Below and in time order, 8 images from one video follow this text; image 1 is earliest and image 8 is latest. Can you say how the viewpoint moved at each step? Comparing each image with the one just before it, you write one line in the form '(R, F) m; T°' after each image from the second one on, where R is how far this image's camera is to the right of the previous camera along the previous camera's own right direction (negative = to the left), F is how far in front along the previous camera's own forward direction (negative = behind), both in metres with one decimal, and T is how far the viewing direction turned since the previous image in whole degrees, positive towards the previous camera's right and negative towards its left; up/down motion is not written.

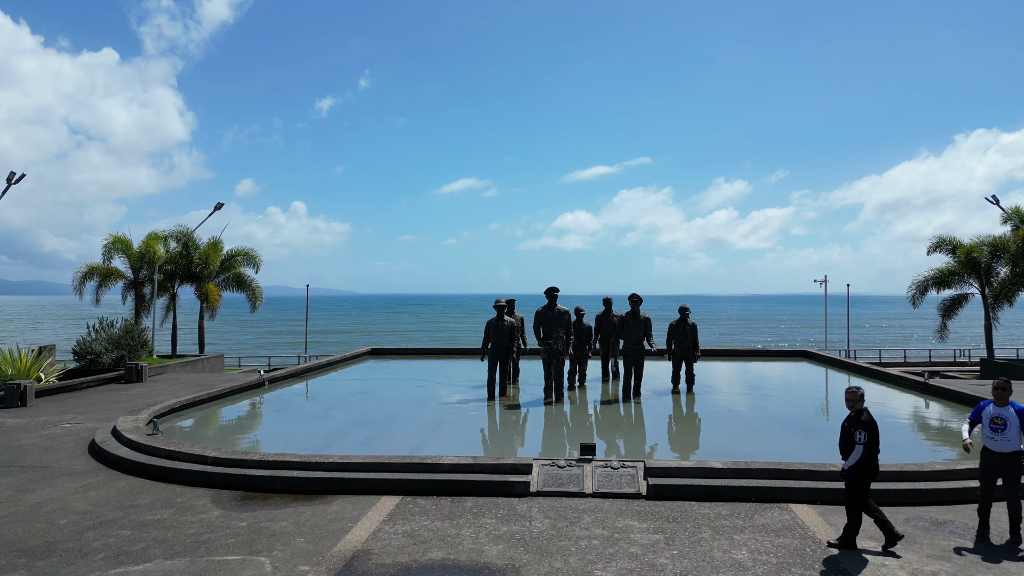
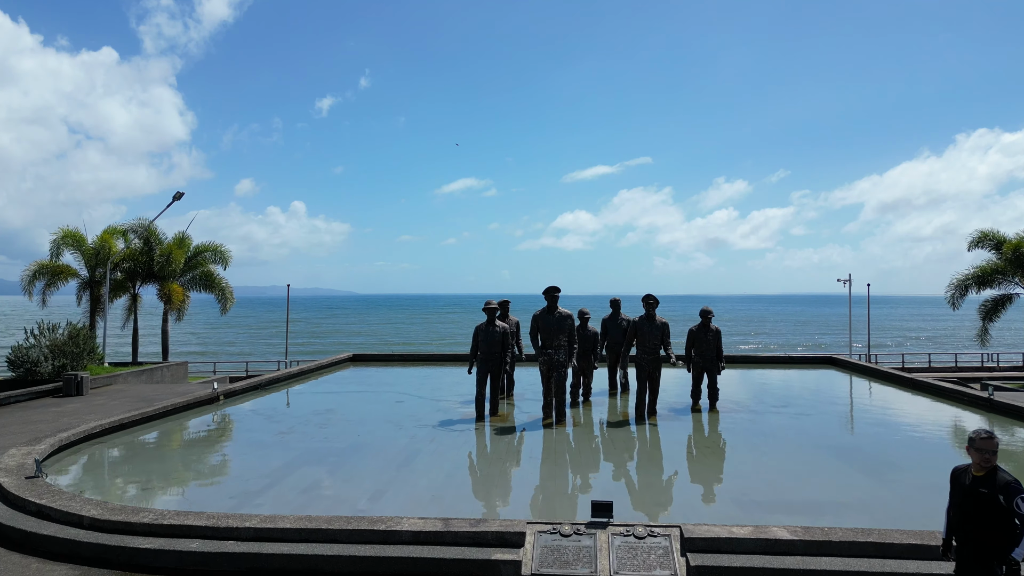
(+0.1, +2.0) m; 0°
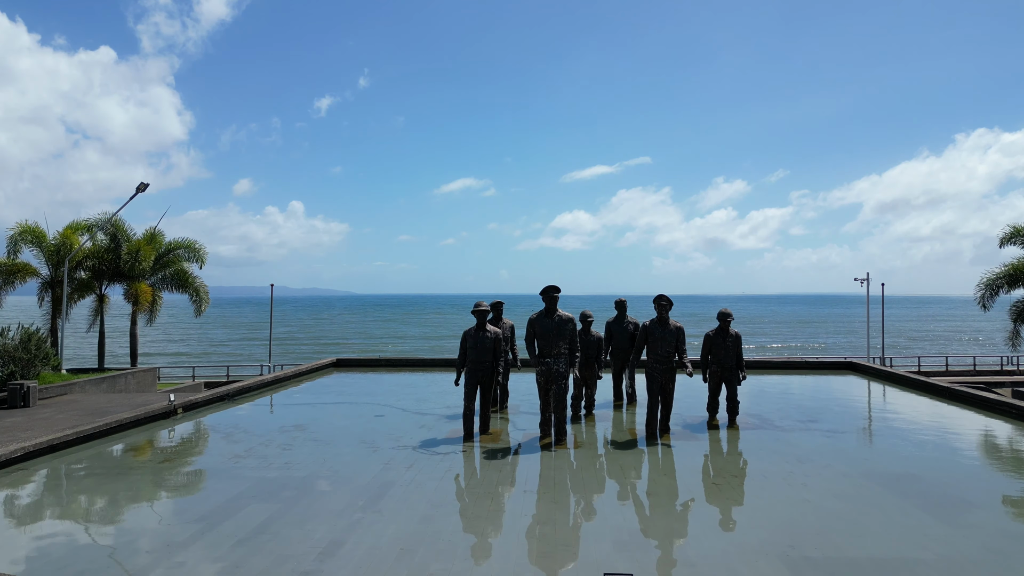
(+0.1, +1.4) m; 0°
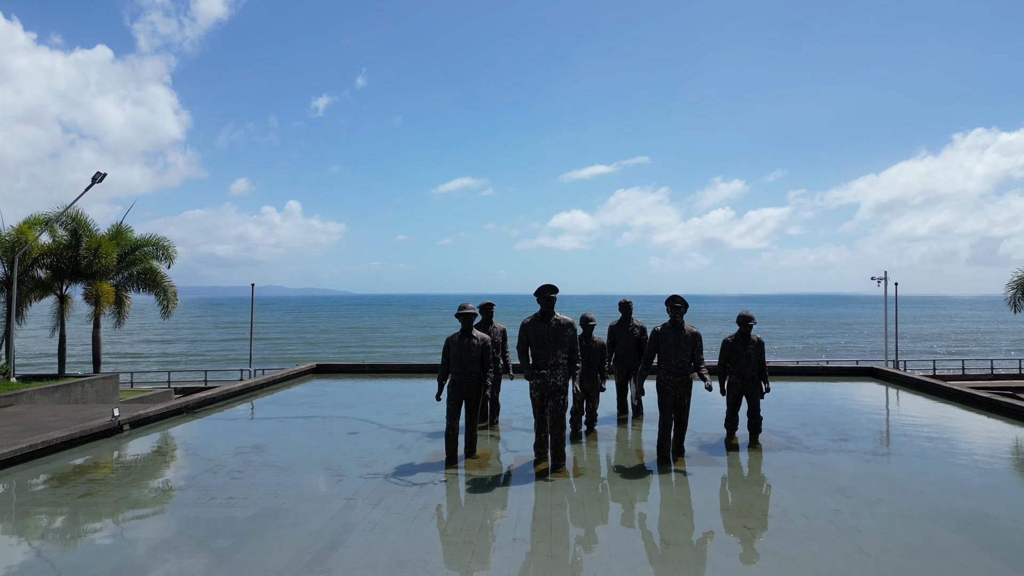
(+0.1, +1.3) m; 0°
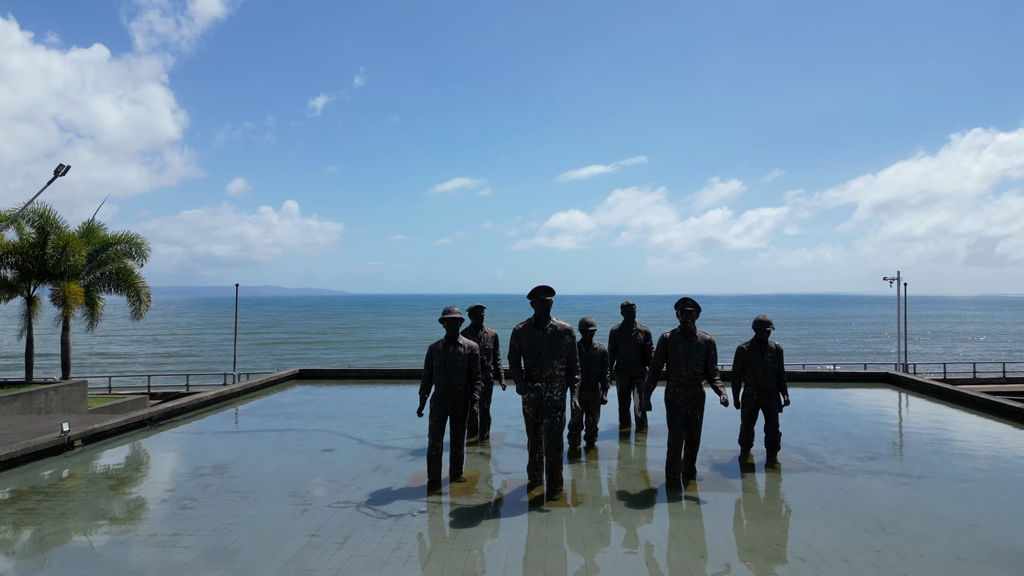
(+0.1, +0.9) m; 0°
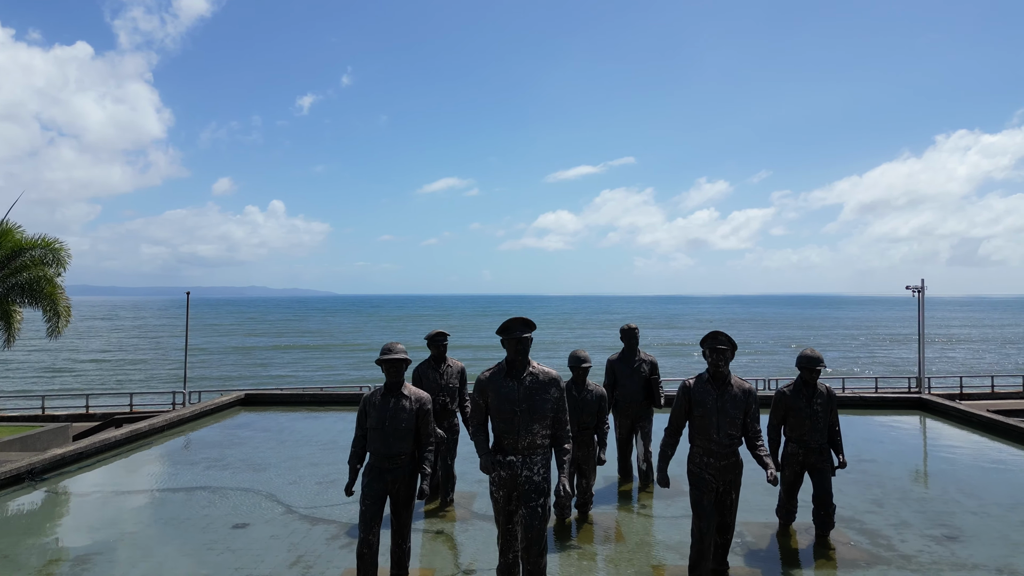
(+0.2, +2.1) m; +1°
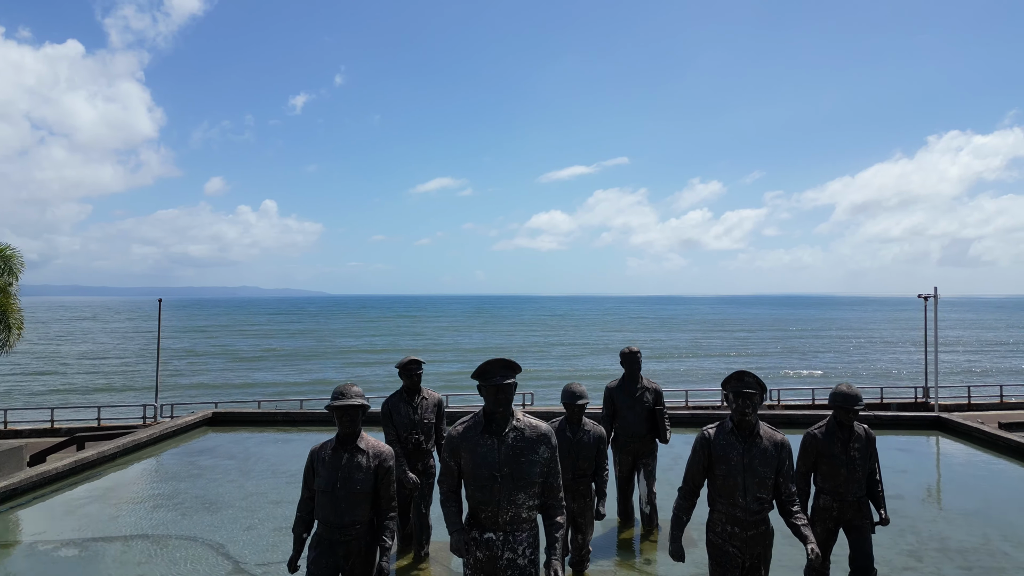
(+0.1, +1.0) m; +1°
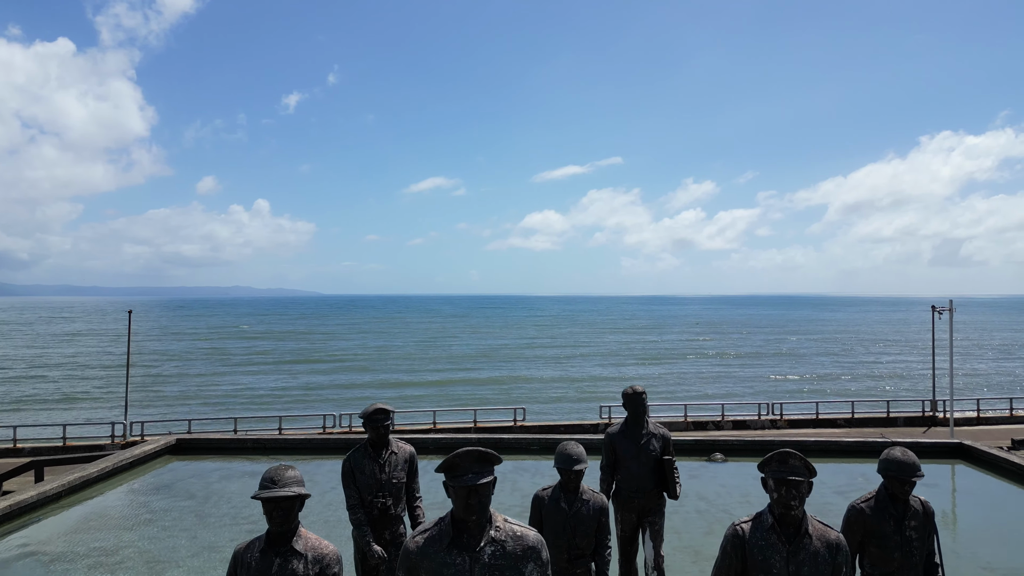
(+0.1, +1.0) m; 0°
